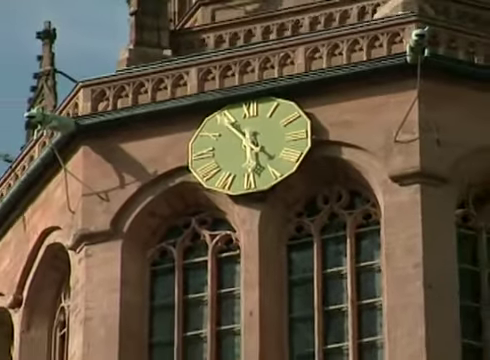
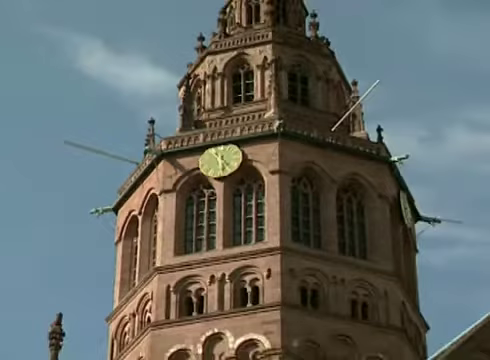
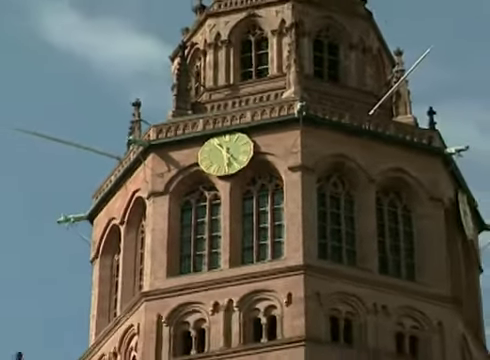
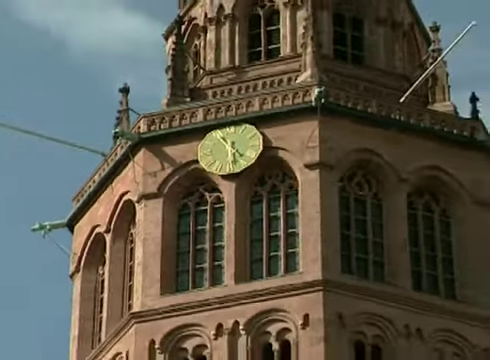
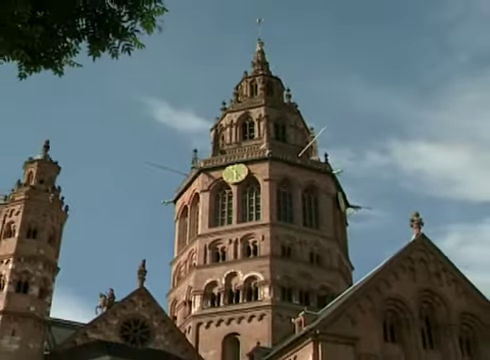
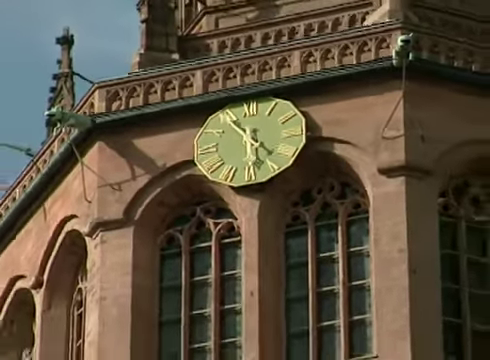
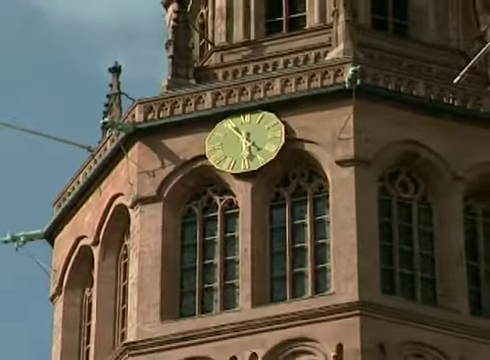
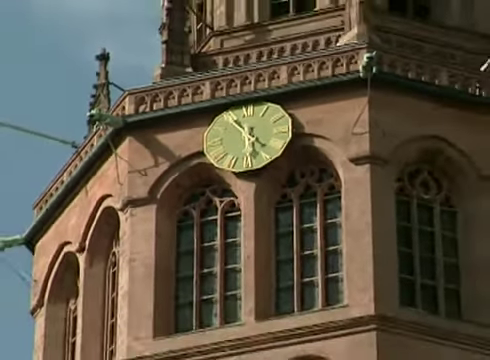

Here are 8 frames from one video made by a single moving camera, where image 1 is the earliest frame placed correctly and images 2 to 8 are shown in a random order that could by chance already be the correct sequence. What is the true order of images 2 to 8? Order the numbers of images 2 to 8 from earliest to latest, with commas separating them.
6, 8, 7, 4, 3, 2, 5
